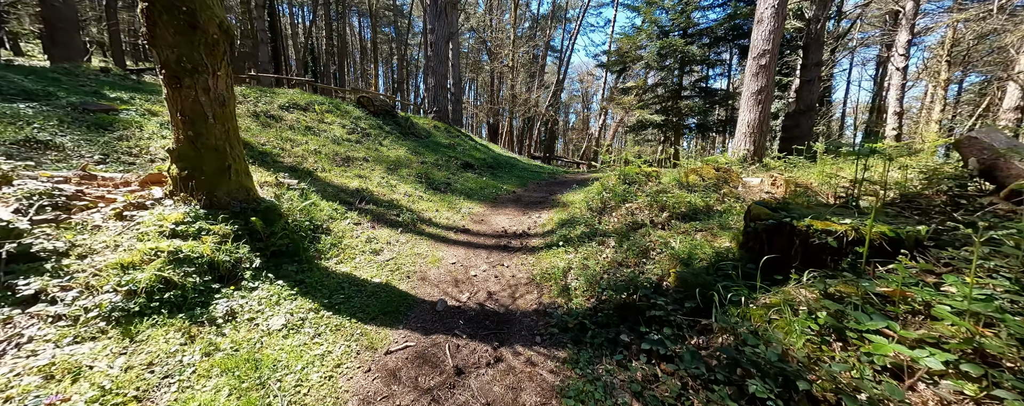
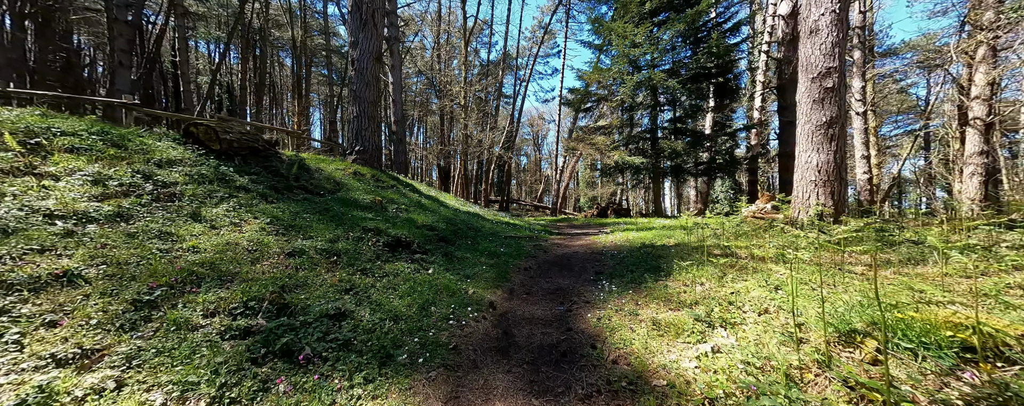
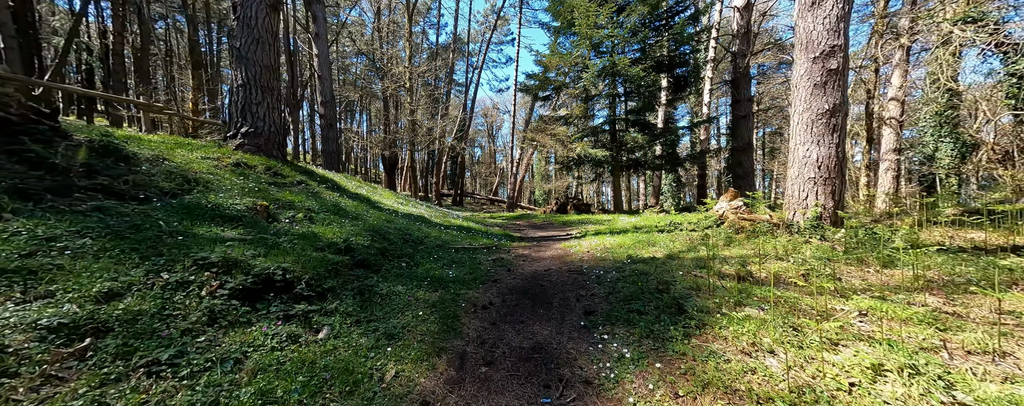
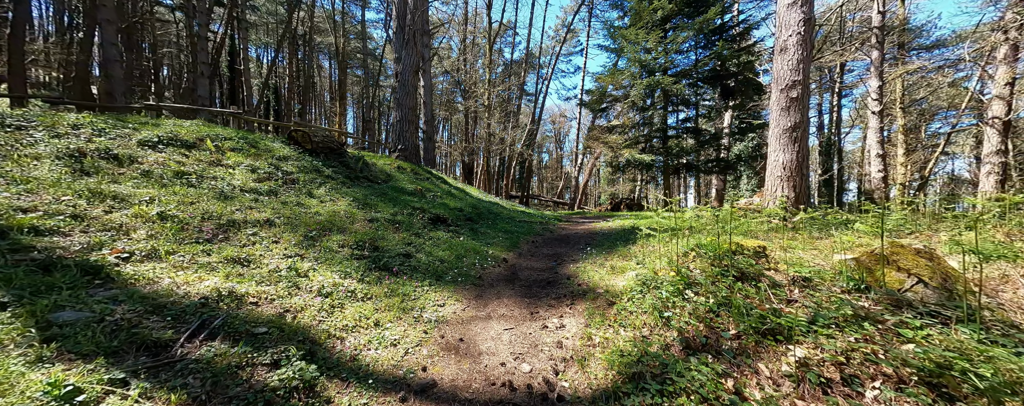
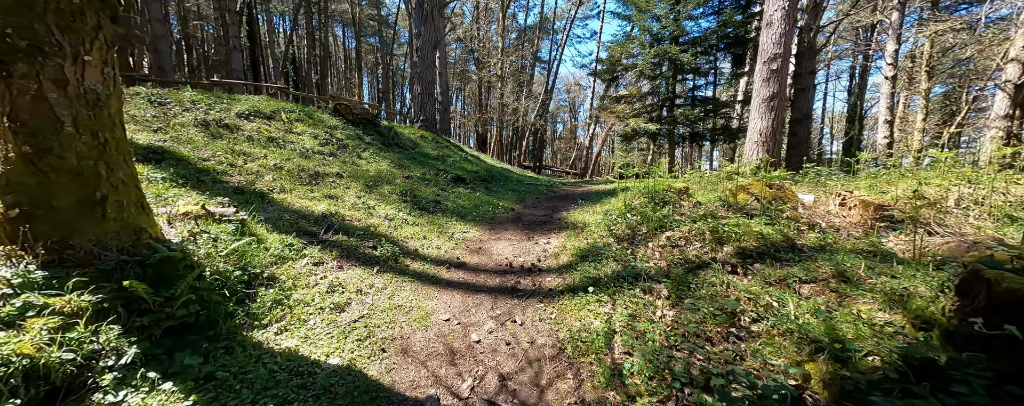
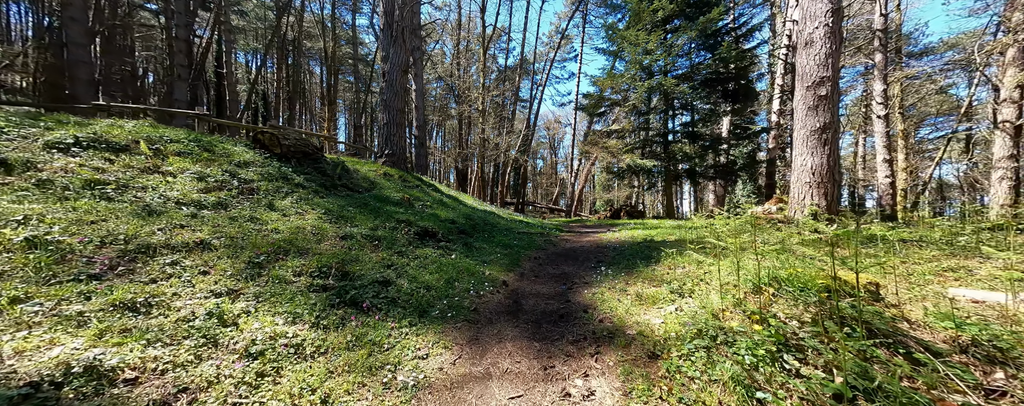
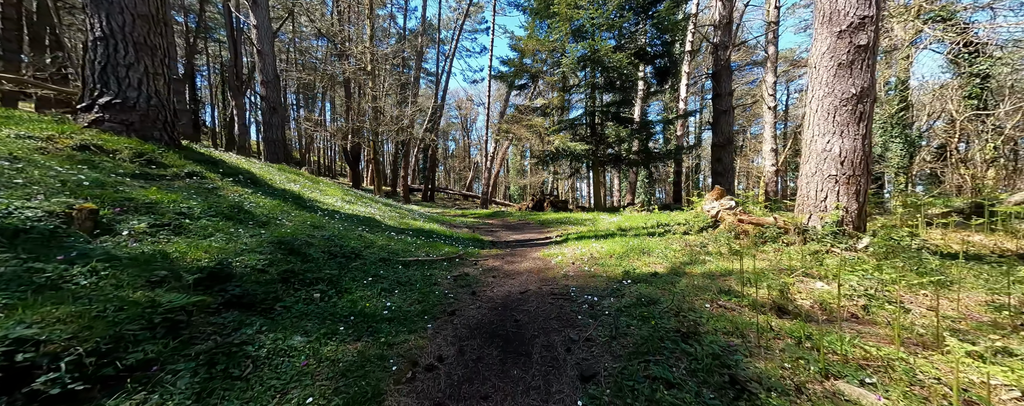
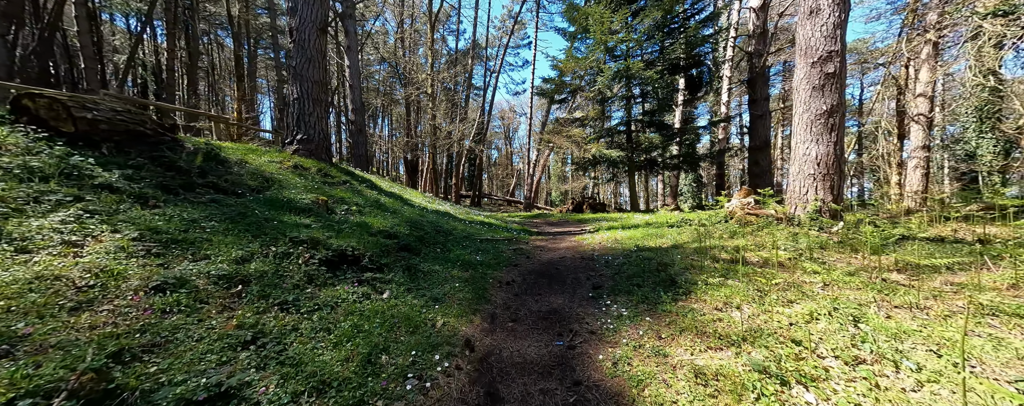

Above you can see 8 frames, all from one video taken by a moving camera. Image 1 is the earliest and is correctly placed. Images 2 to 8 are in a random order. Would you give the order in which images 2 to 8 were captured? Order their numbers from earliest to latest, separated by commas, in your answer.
5, 4, 6, 2, 8, 3, 7
